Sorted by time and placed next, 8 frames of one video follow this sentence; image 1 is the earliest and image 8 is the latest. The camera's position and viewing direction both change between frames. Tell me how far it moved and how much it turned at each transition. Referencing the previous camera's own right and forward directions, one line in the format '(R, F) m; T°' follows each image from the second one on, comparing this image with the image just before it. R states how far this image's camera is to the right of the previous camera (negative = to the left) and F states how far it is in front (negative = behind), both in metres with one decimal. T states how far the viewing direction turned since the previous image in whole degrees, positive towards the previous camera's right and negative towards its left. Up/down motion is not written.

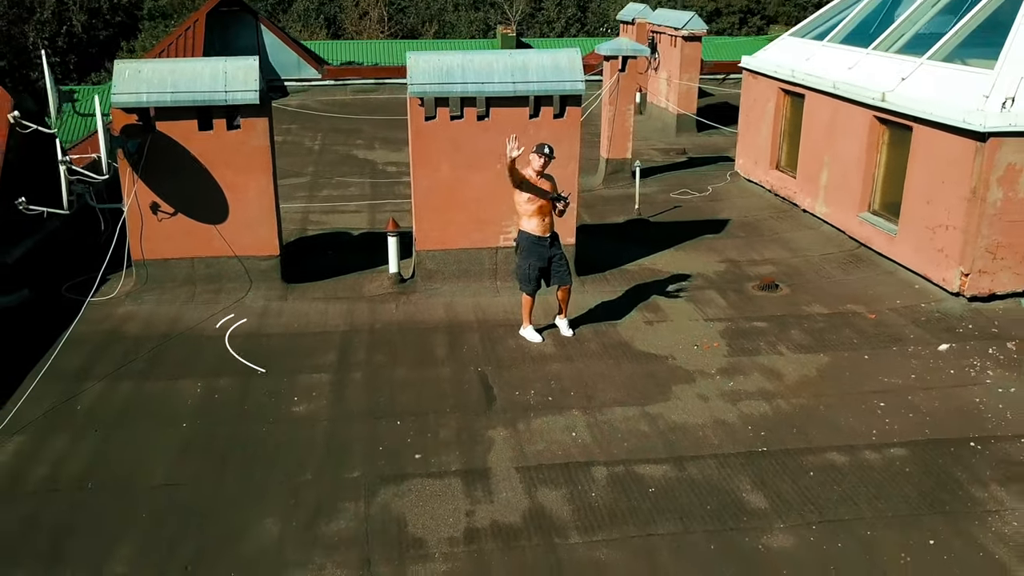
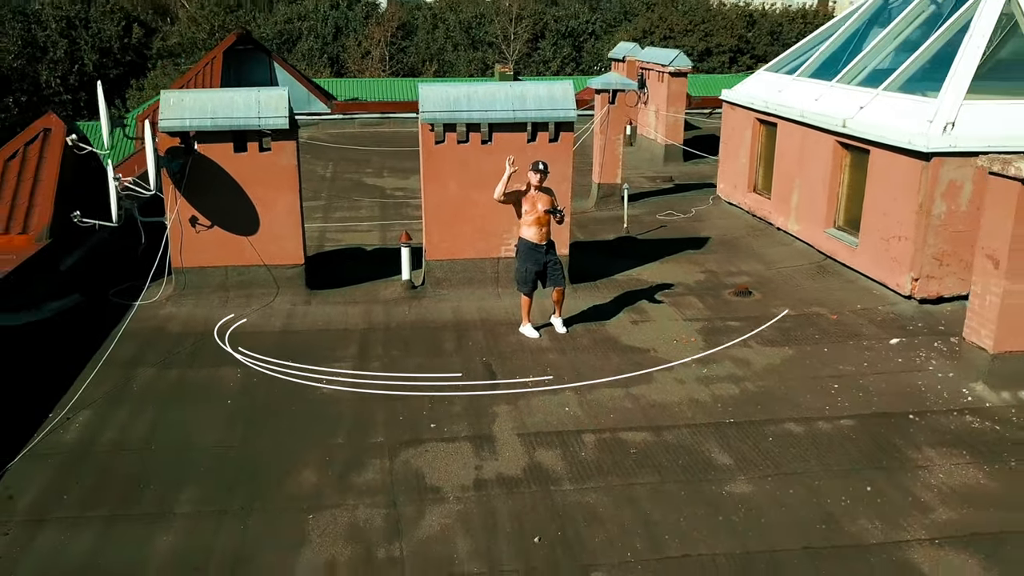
(0.0, -0.7) m; 0°
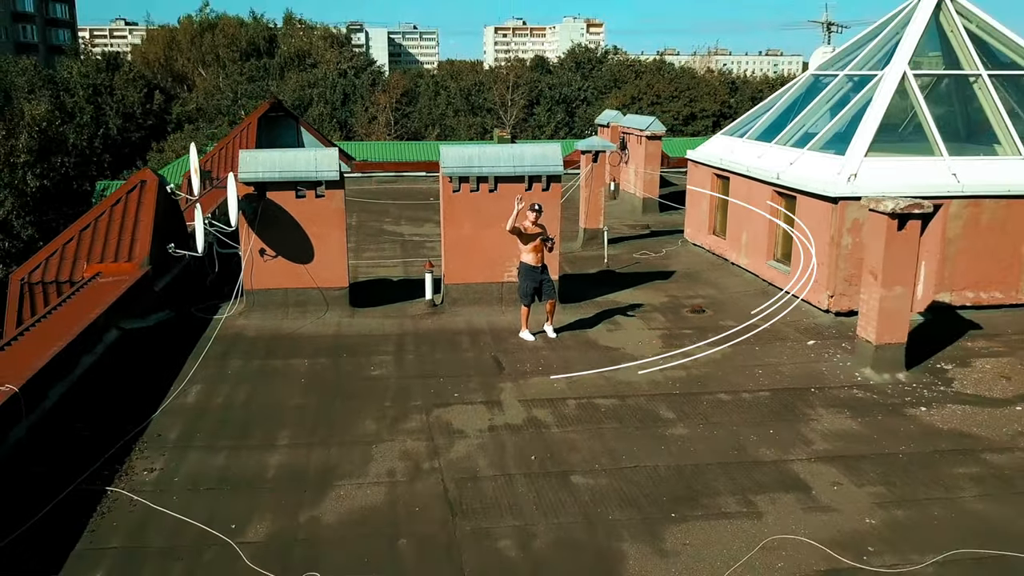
(0.0, -1.7) m; 0°
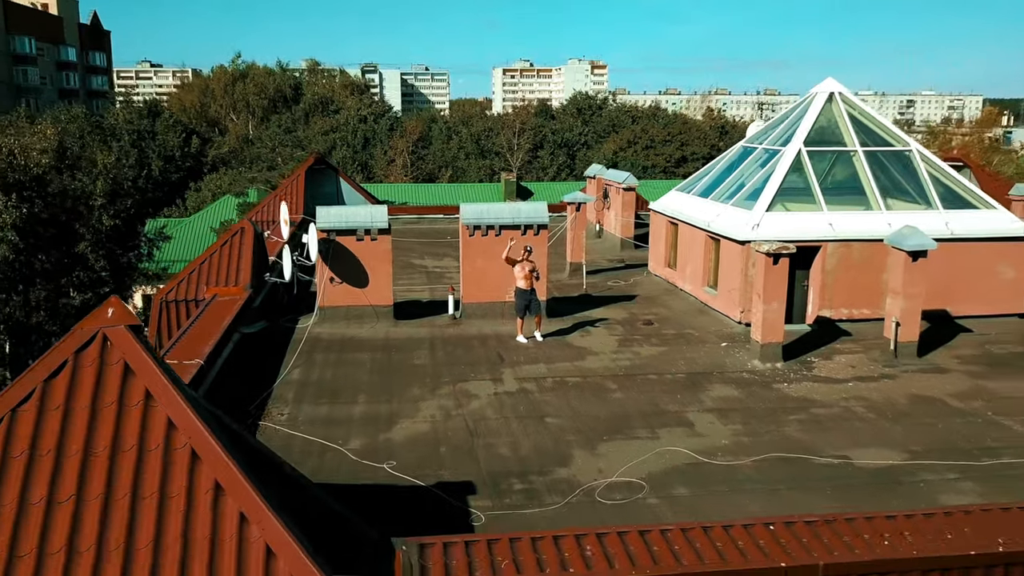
(+0.1, -3.1) m; -1°
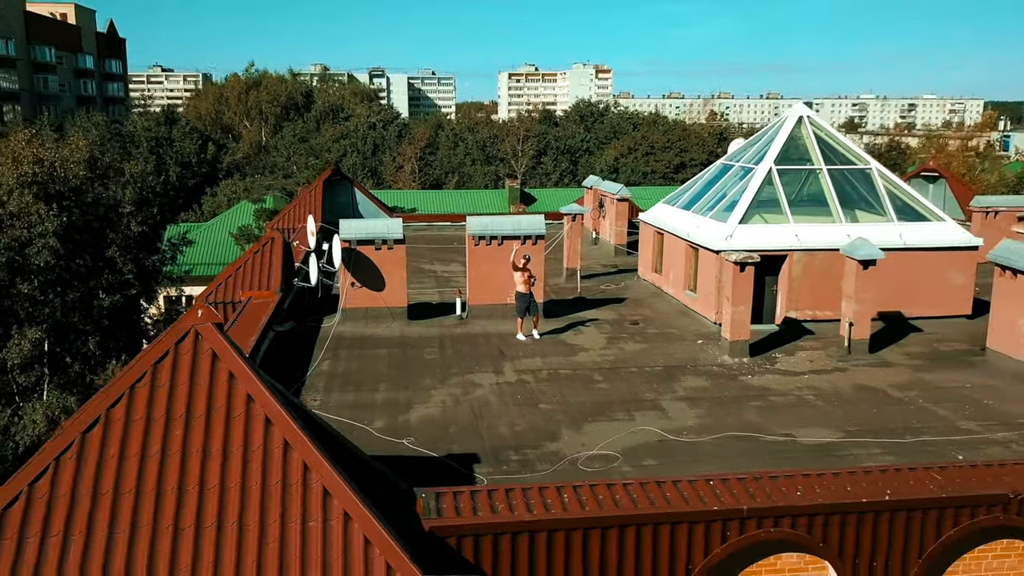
(+0.1, -1.4) m; 0°
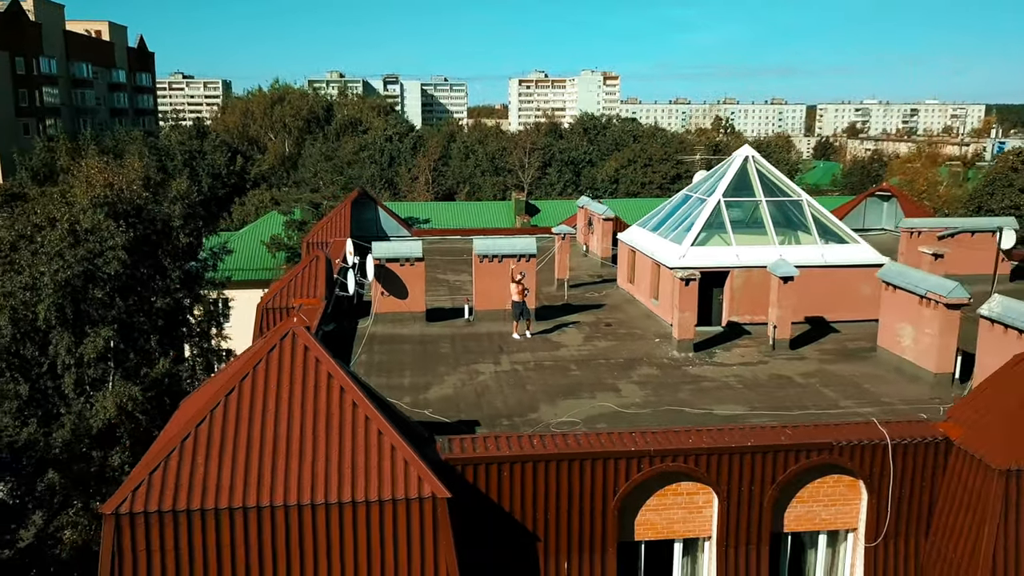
(+0.3, -3.2) m; -1°
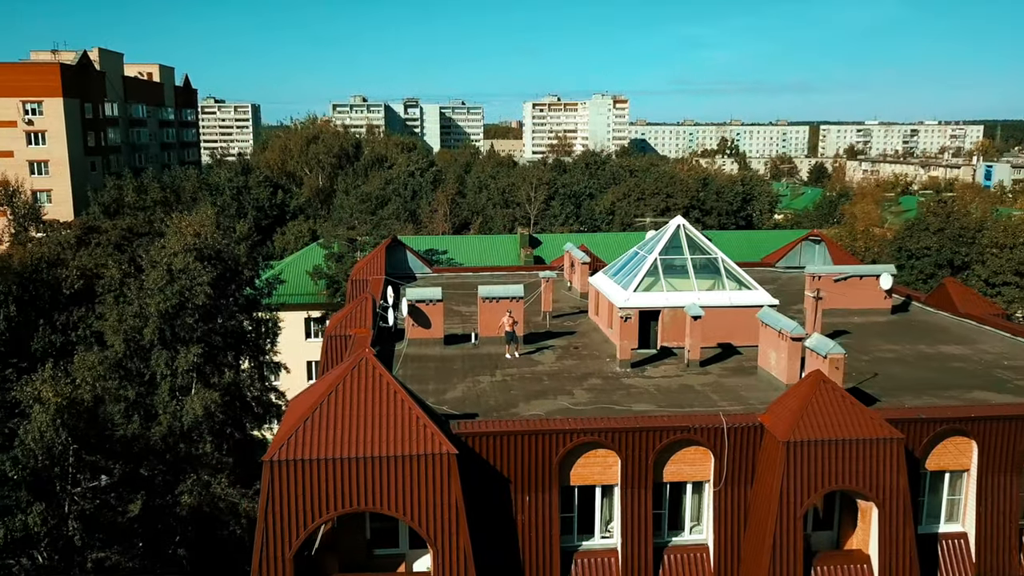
(+0.6, -6.2) m; -1°
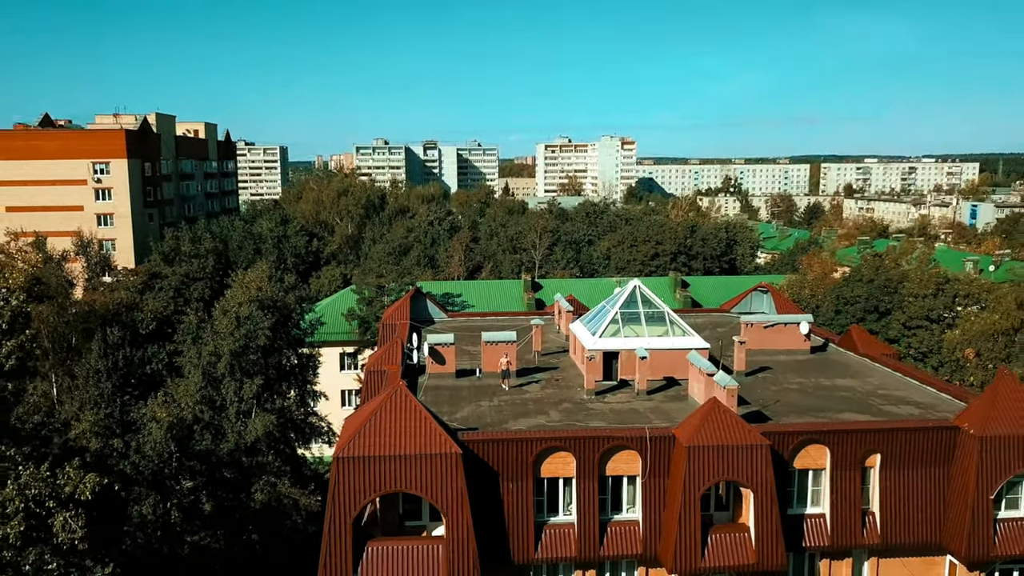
(+0.8, -7.0) m; -1°
